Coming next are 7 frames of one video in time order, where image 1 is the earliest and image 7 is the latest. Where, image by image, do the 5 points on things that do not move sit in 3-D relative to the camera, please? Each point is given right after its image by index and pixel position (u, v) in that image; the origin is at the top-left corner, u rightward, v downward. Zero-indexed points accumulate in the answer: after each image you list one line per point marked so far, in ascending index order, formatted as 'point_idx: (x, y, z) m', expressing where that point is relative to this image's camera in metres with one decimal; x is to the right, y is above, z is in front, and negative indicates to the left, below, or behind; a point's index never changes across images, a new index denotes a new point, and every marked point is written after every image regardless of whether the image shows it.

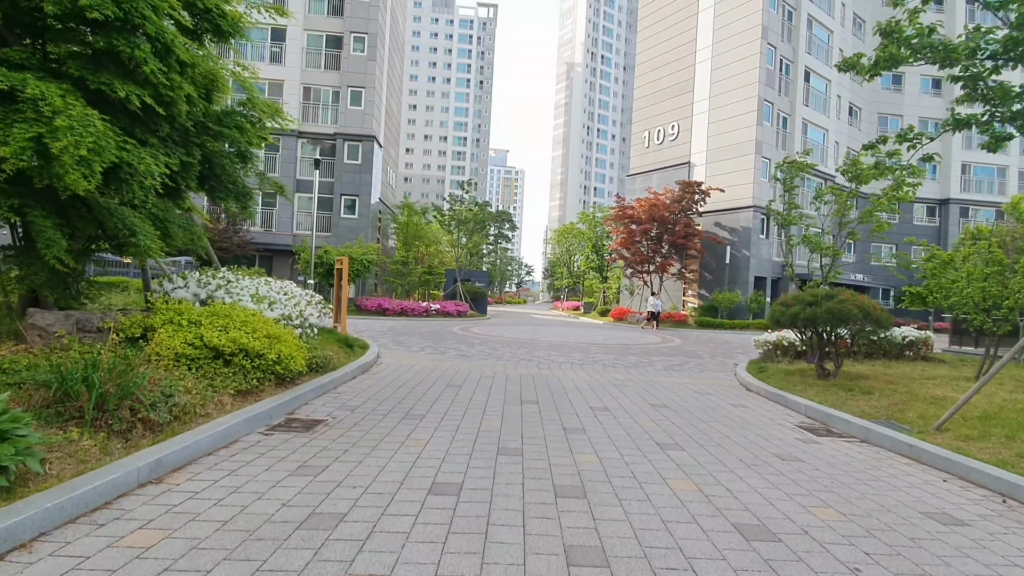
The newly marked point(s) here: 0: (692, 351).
0: (+5.4, -2.0, +15.6) m
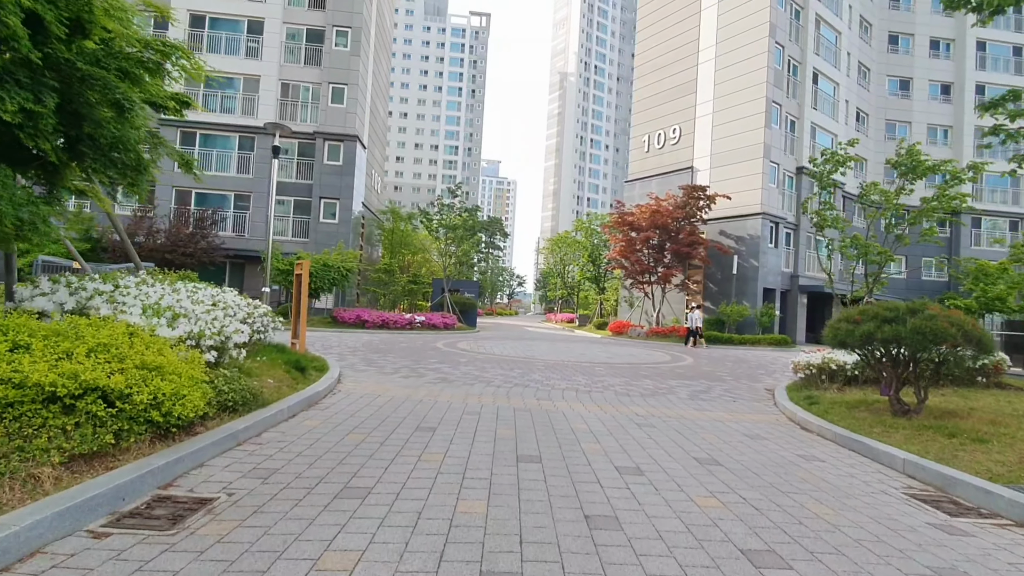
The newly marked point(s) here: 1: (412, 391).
0: (+5.2, -2.3, +13.5) m
1: (-1.8, -1.8, +9.1) m
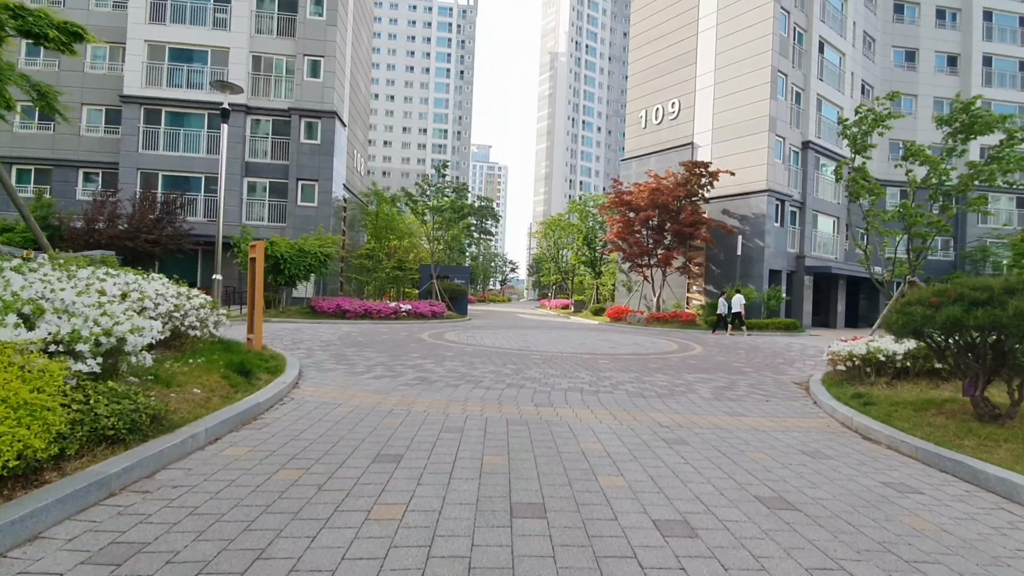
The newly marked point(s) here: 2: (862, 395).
0: (+5.1, -1.8, +12.0) m
1: (-1.9, -1.6, +7.4) m
2: (+5.4, -1.7, +7.9) m
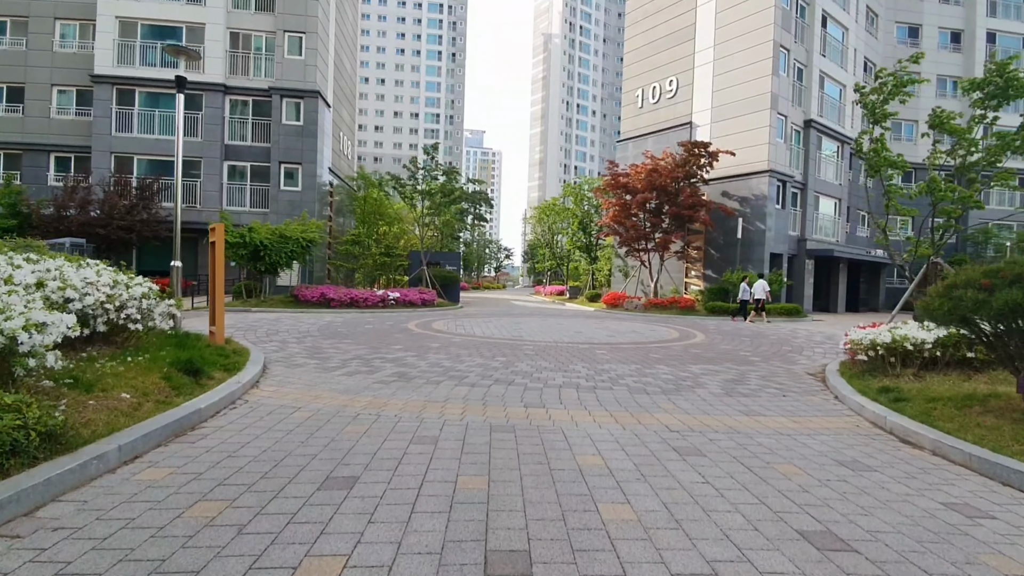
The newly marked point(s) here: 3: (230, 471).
0: (+4.8, -1.5, +11.2) m
1: (-2.0, -1.4, +6.6) m
2: (+5.2, -1.4, +7.1) m
3: (-2.2, -1.4, +4.0) m
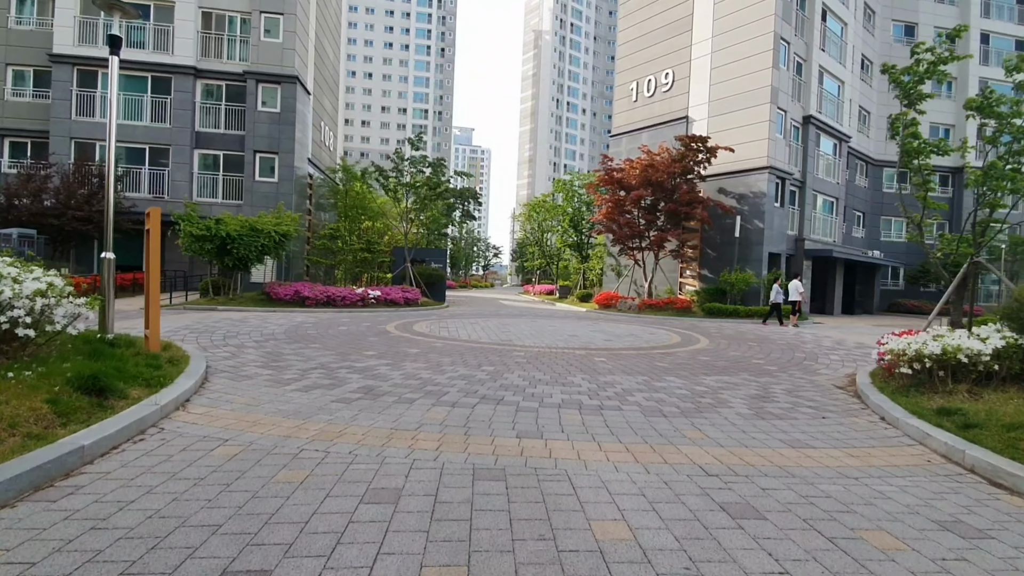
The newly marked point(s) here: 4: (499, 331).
0: (+4.6, -1.5, +10.1) m
1: (-2.2, -1.4, +5.3) m
2: (+5.1, -1.4, +6.0) m
3: (-2.2, -1.4, +2.7) m
4: (-0.4, -1.2, +14.3) m
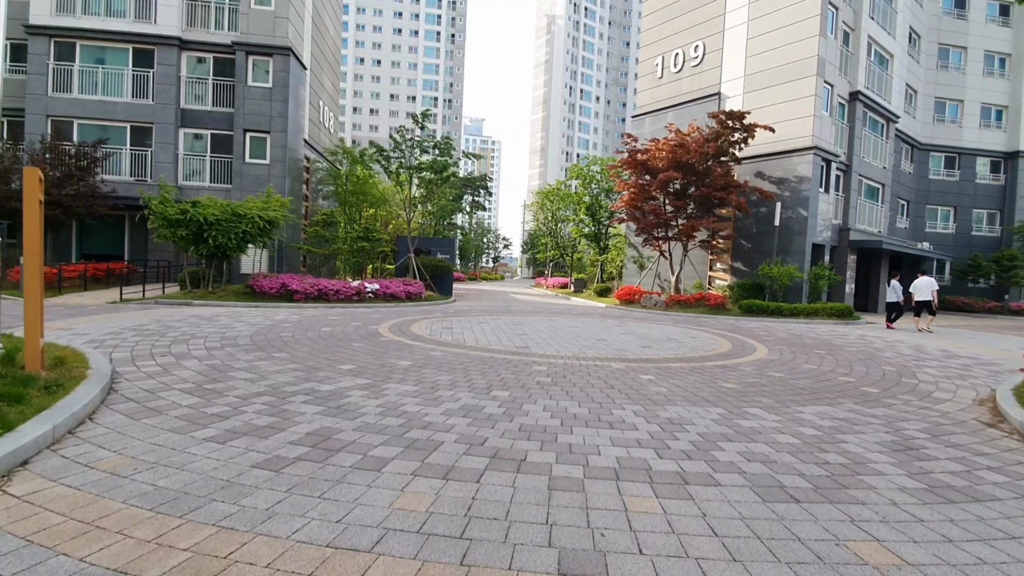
0: (+4.9, -1.4, +7.7) m
1: (-2.0, -1.3, +3.0) m
2: (+5.3, -1.5, +3.6) m
3: (-2.1, -1.4, +0.5) m
4: (0.0, -1.0, +12.1) m
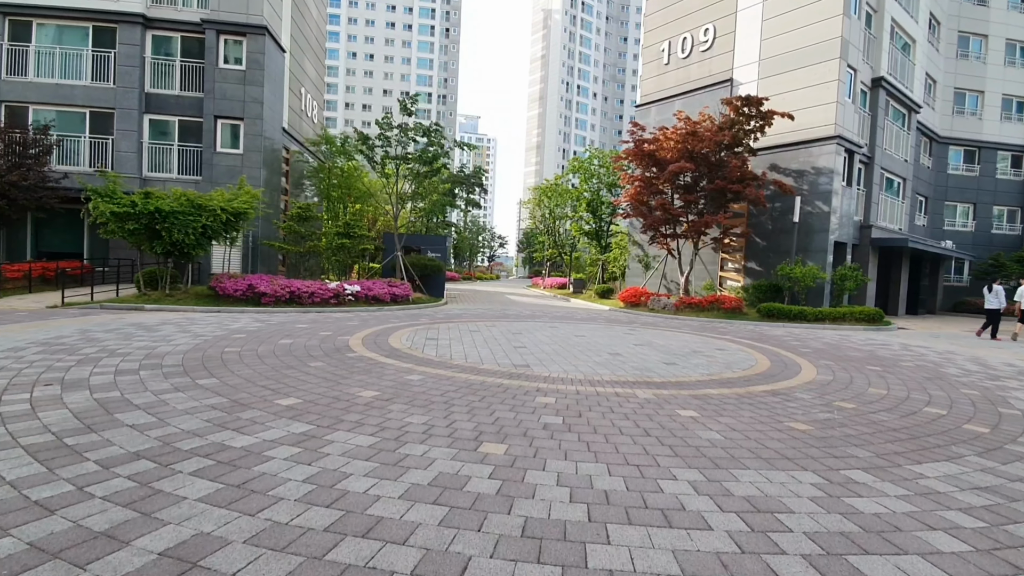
0: (+4.9, -1.5, +5.9) m
1: (-2.0, -1.4, +1.2) m
2: (+5.3, -1.6, +1.8) m
3: (-2.0, -1.5, -1.4) m
4: (0.0, -1.1, +10.3) m
